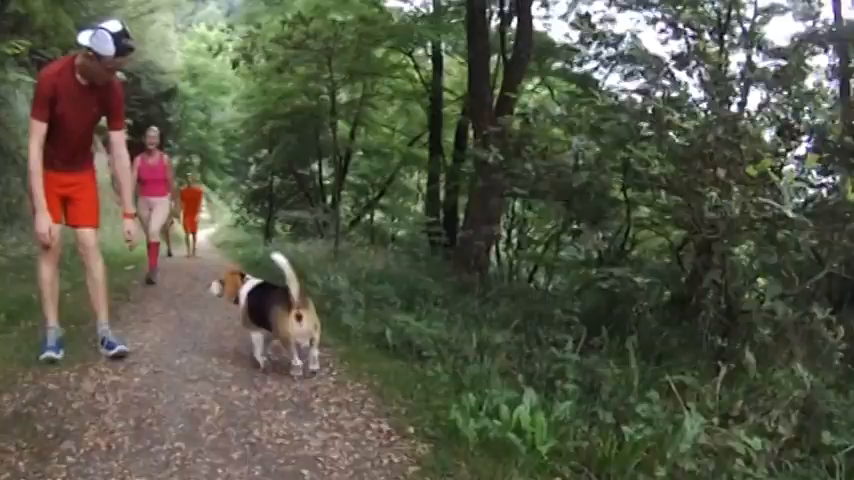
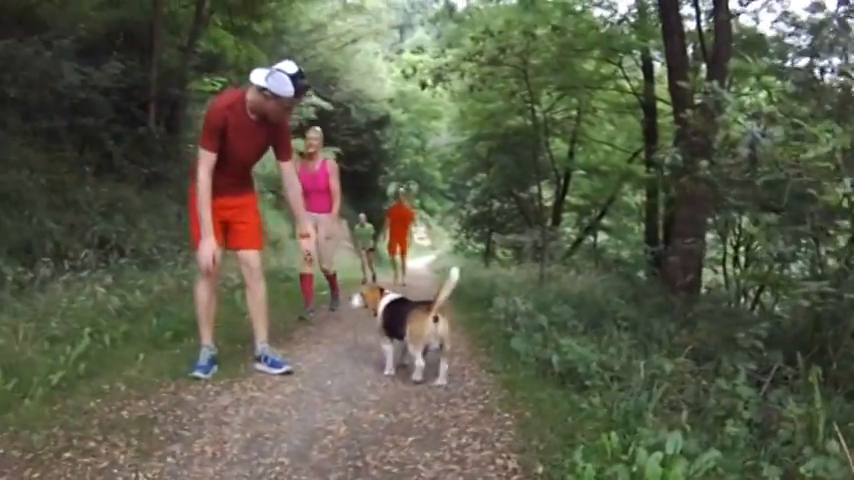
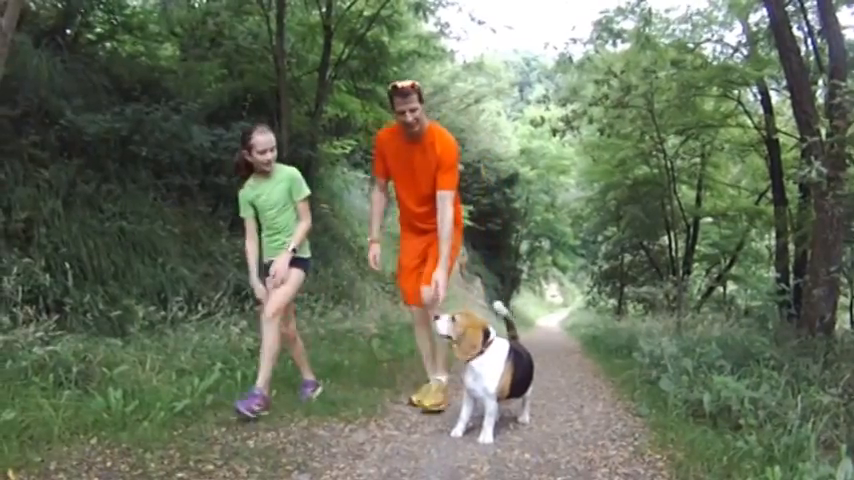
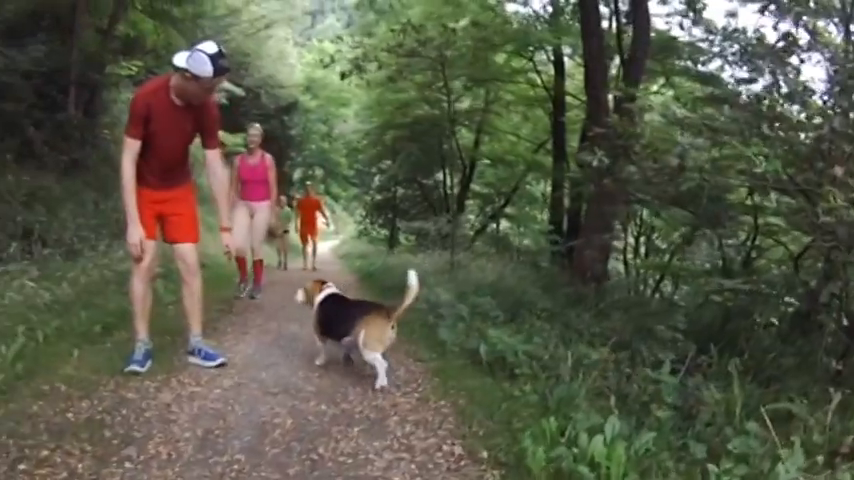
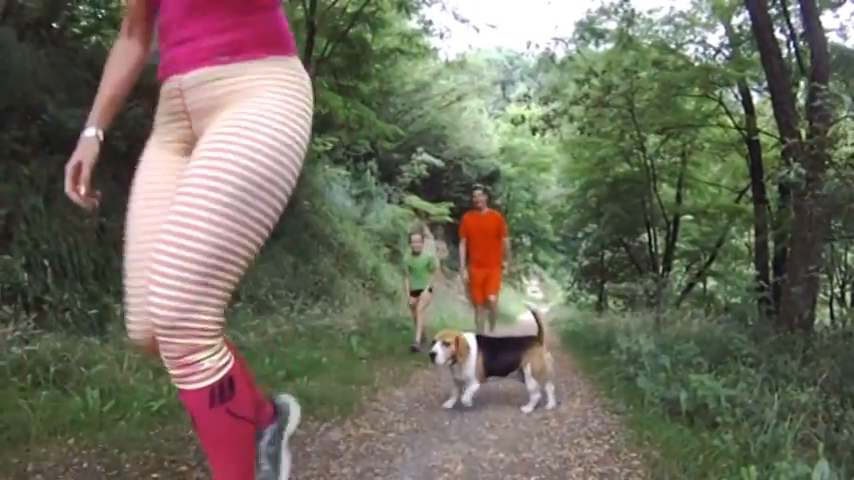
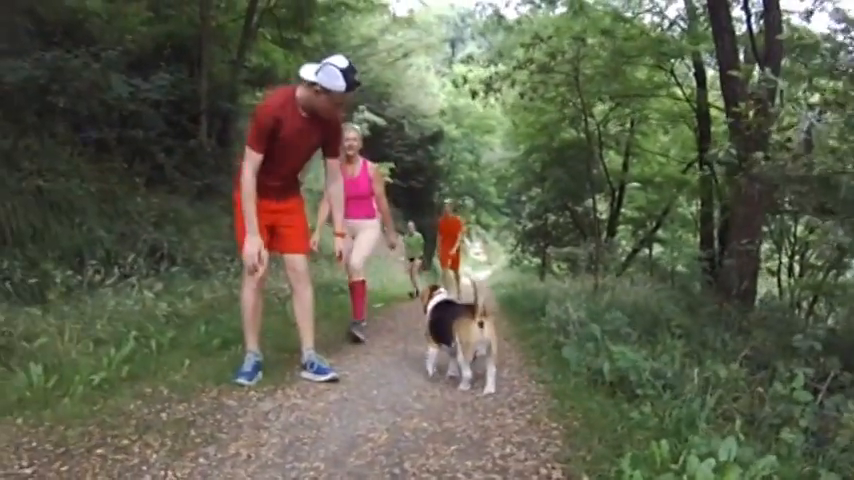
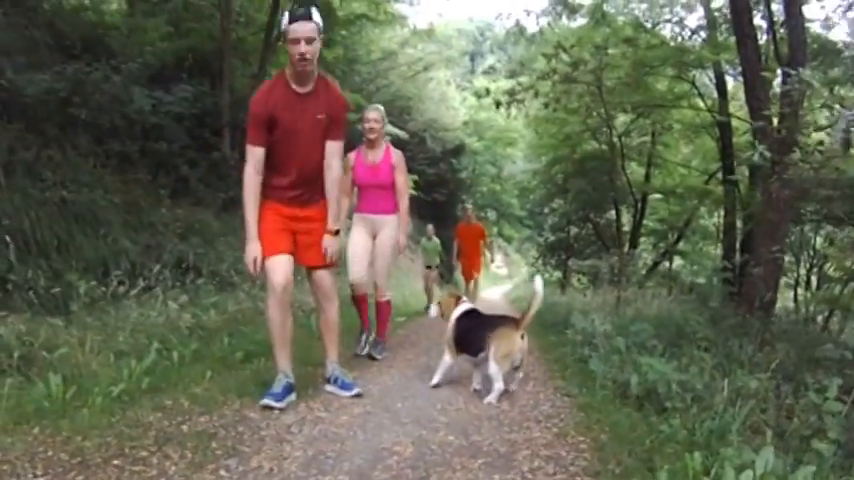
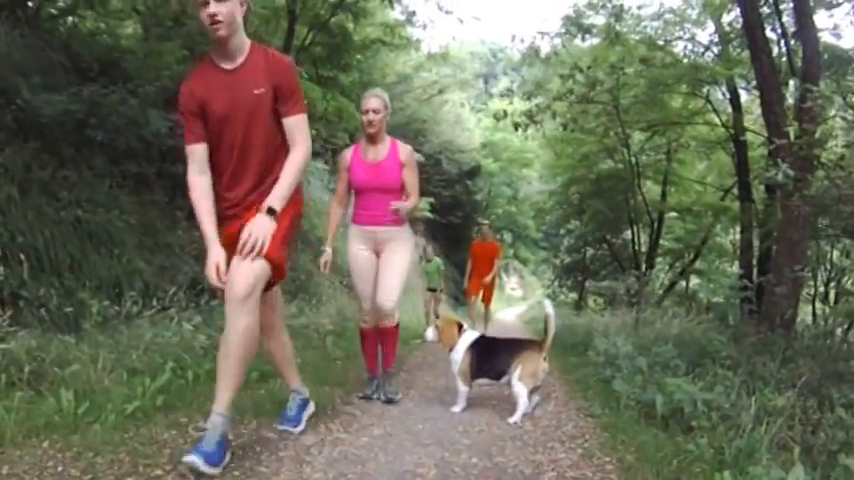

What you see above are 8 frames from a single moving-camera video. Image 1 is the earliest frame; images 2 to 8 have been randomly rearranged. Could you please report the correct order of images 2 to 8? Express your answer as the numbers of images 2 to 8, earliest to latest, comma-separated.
4, 2, 6, 7, 8, 5, 3
